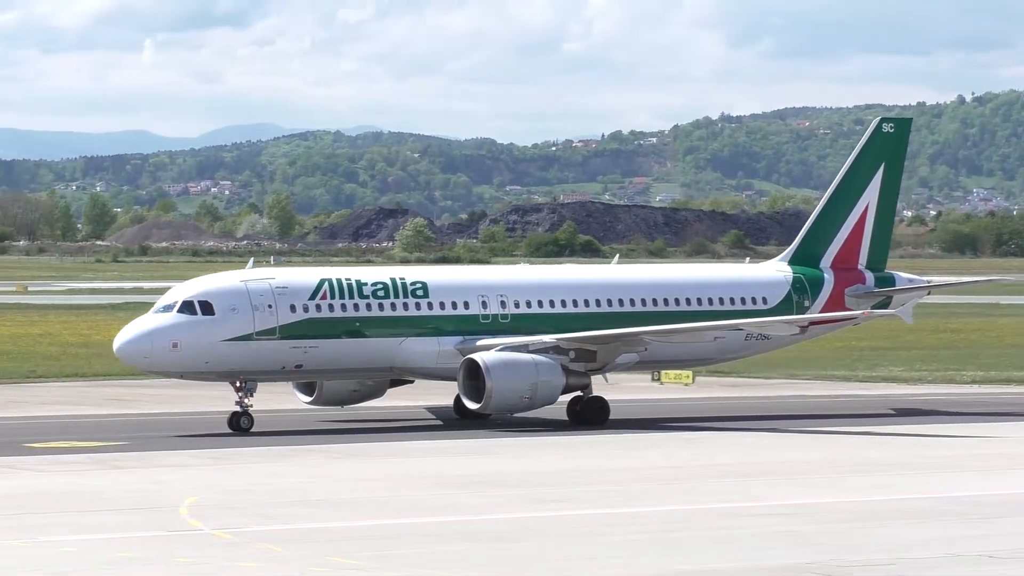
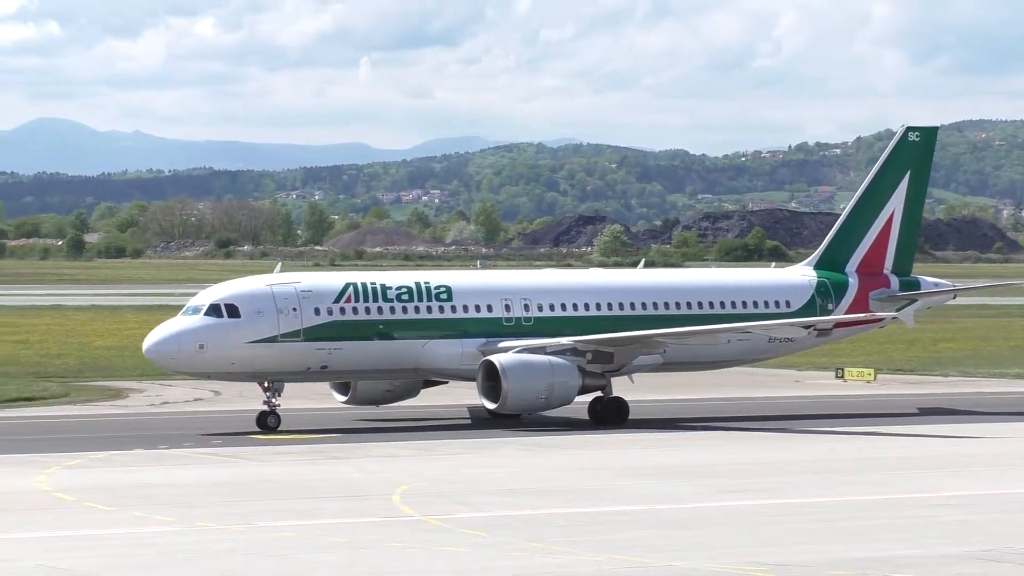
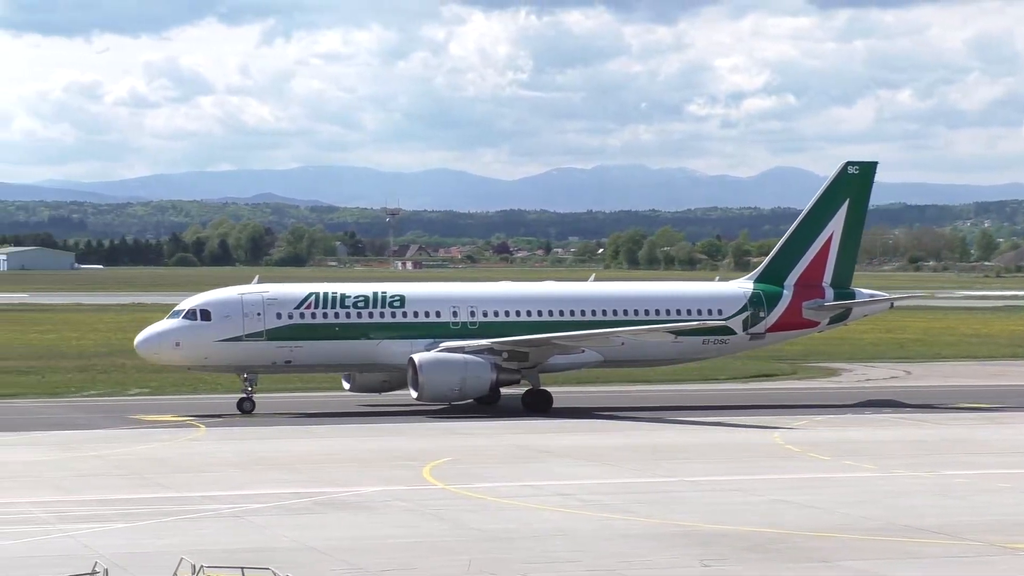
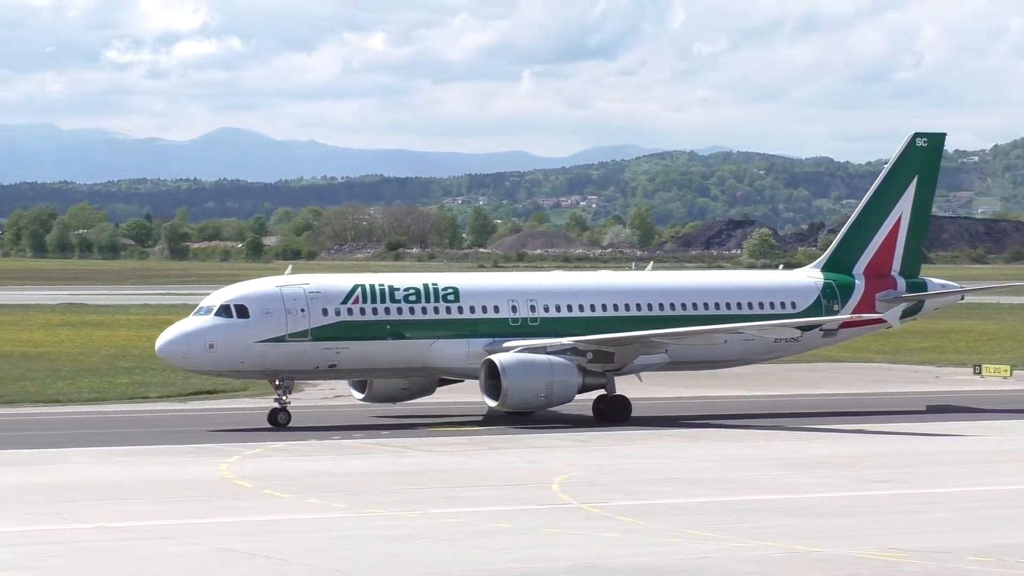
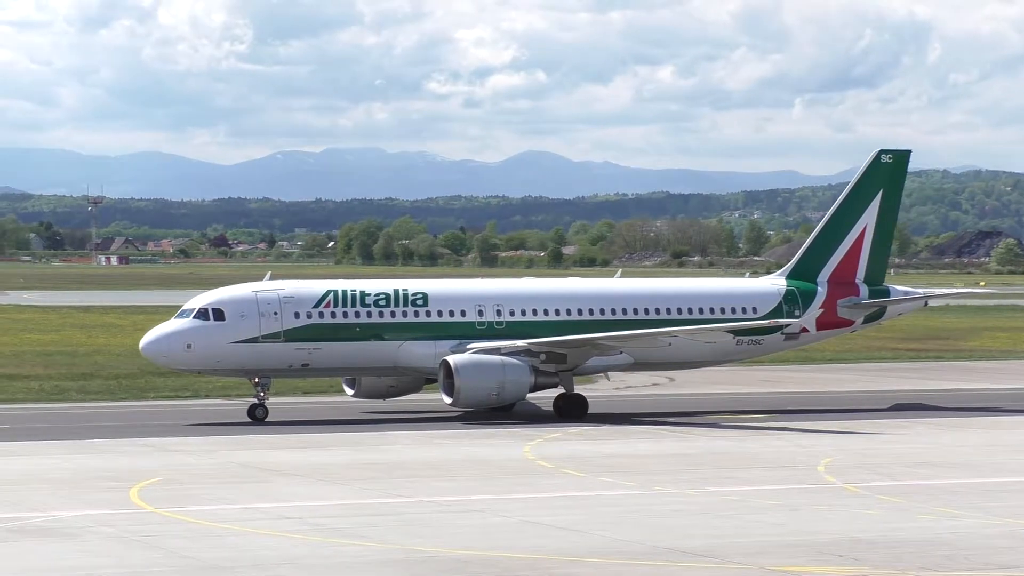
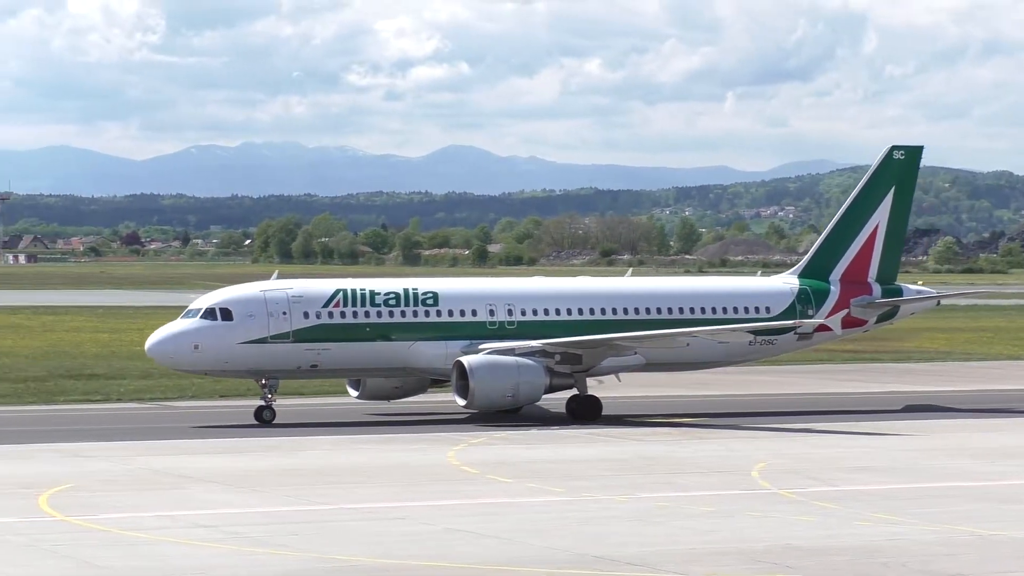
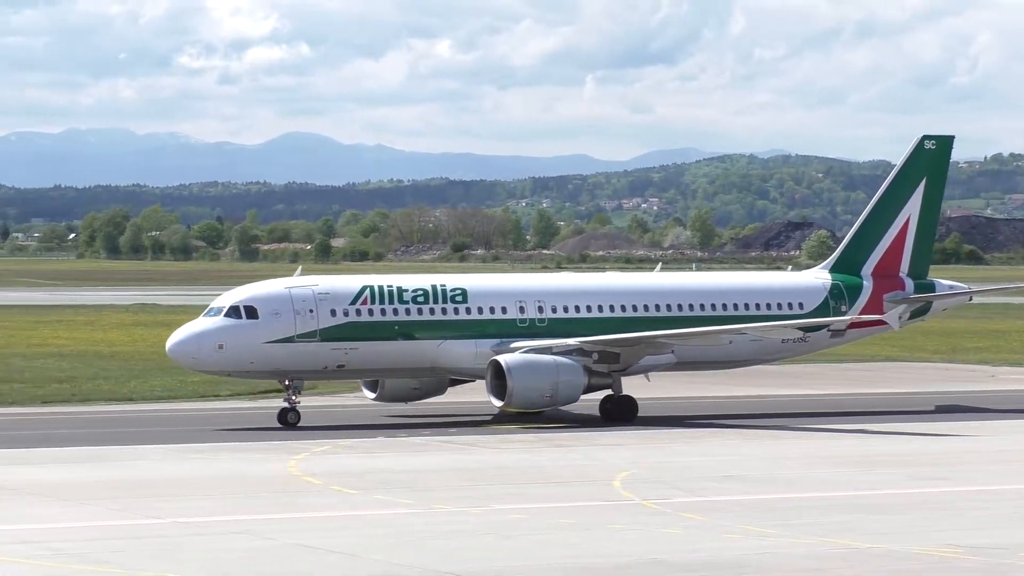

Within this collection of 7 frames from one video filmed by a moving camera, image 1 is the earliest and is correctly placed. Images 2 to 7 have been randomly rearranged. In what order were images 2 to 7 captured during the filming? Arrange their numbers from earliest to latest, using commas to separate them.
2, 4, 7, 6, 5, 3
